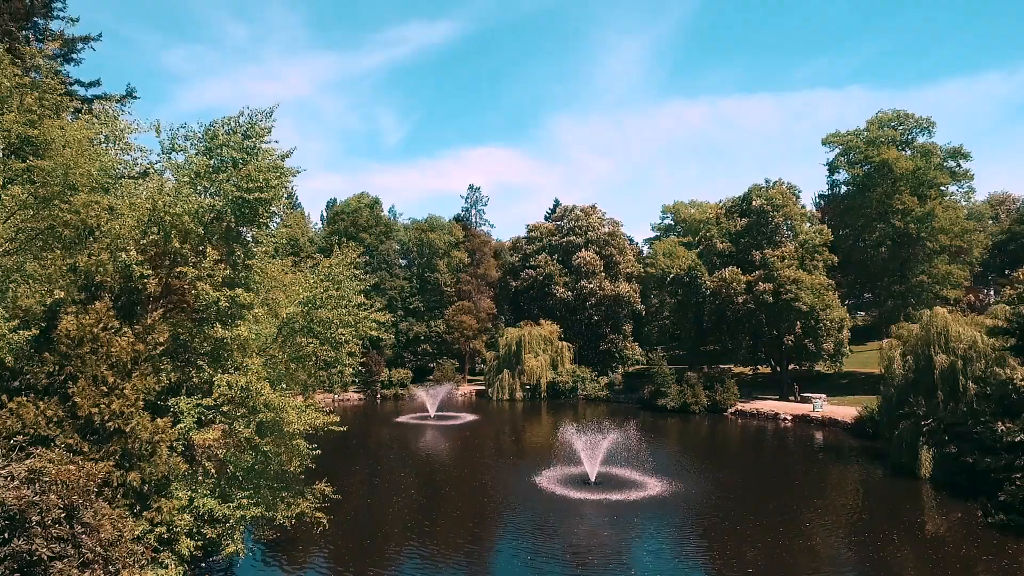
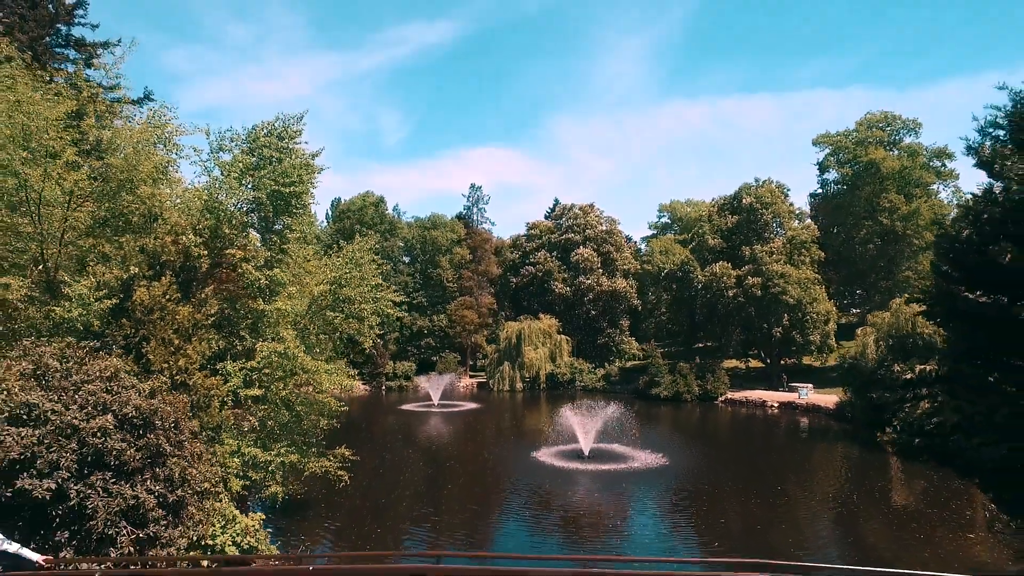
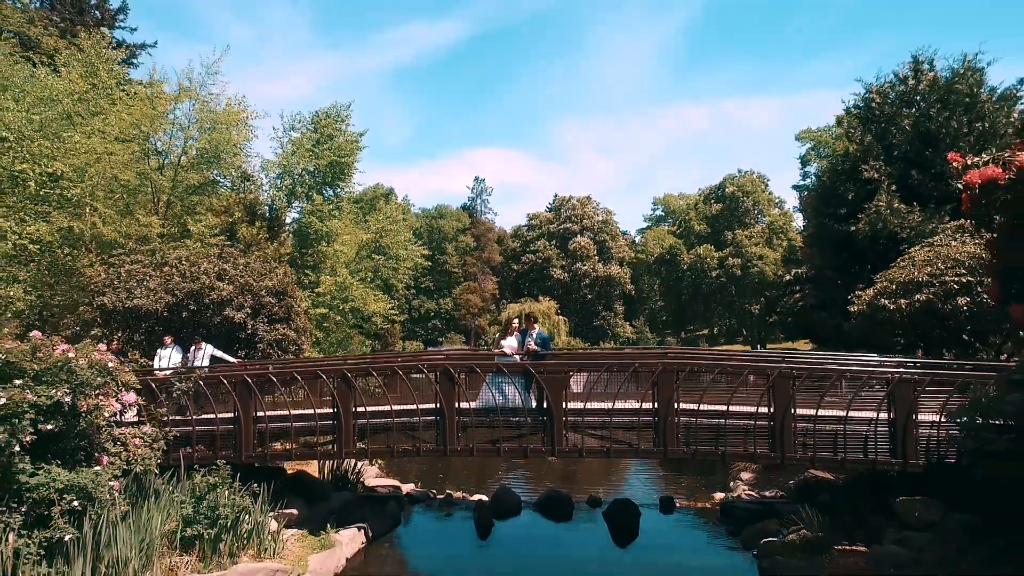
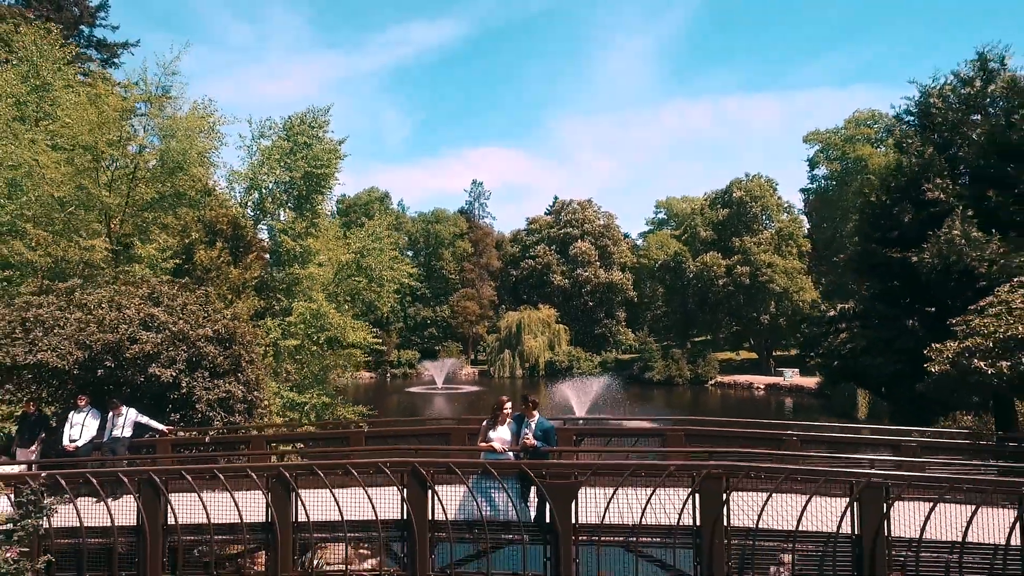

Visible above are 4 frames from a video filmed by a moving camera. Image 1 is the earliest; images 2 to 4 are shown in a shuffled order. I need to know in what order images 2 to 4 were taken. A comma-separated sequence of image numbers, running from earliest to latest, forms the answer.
2, 4, 3
